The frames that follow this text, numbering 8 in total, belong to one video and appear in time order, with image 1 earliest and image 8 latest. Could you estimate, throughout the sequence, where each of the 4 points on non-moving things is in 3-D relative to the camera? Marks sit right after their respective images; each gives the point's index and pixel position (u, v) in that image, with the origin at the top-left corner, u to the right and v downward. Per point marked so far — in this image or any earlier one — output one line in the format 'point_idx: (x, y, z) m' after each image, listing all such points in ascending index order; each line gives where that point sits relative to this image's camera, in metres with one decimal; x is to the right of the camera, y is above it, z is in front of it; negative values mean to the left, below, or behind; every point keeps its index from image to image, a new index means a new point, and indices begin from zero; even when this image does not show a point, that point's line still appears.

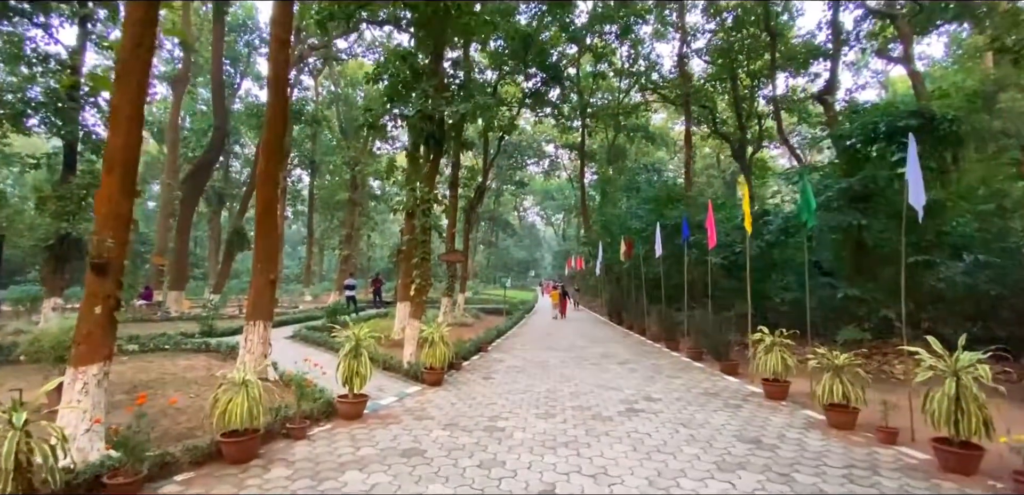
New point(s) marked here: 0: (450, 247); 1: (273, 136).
0: (-2.2, 0.0, +16.1) m
1: (-3.6, +1.6, +7.4) m
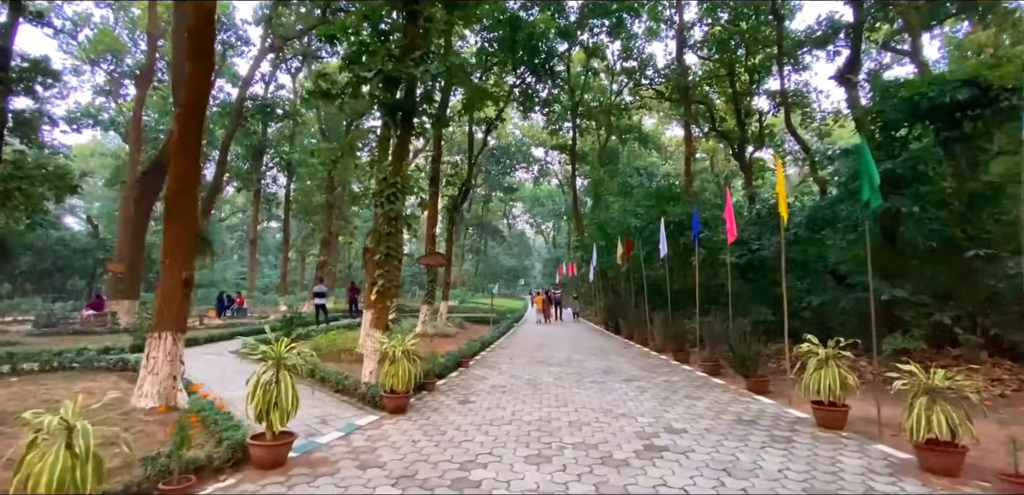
0: (-2.6, -0.1, +14.6) m
1: (-3.9, +1.7, +5.8) m
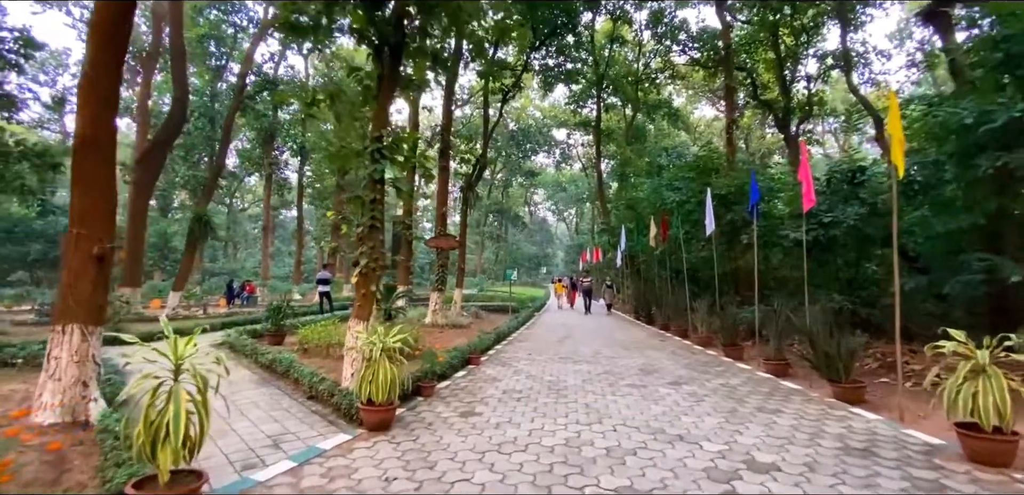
0: (-2.0, +0.4, +13.1) m
1: (-3.7, +2.0, +4.4) m
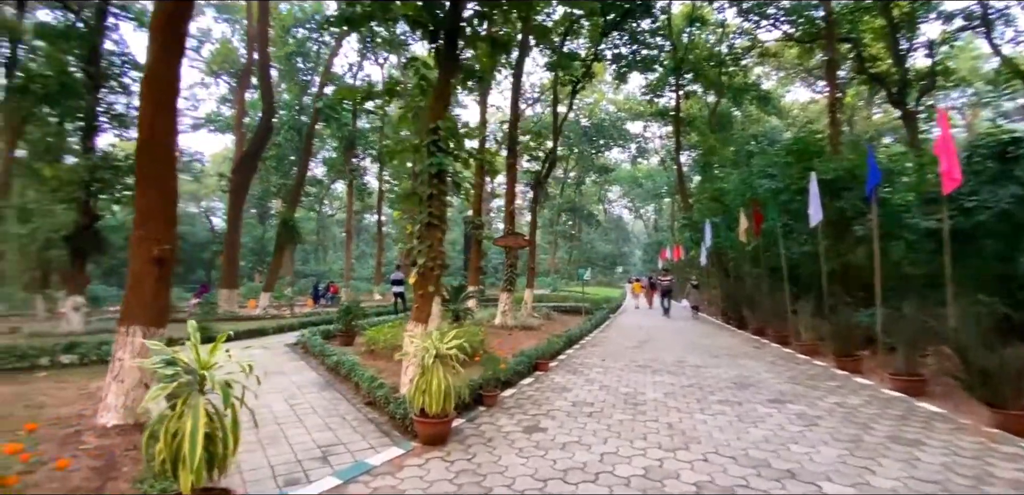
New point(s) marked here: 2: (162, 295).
0: (-0.1, +0.5, +12.7) m
1: (-3.2, +2.0, +4.4) m
2: (-3.1, -0.4, +4.3) m
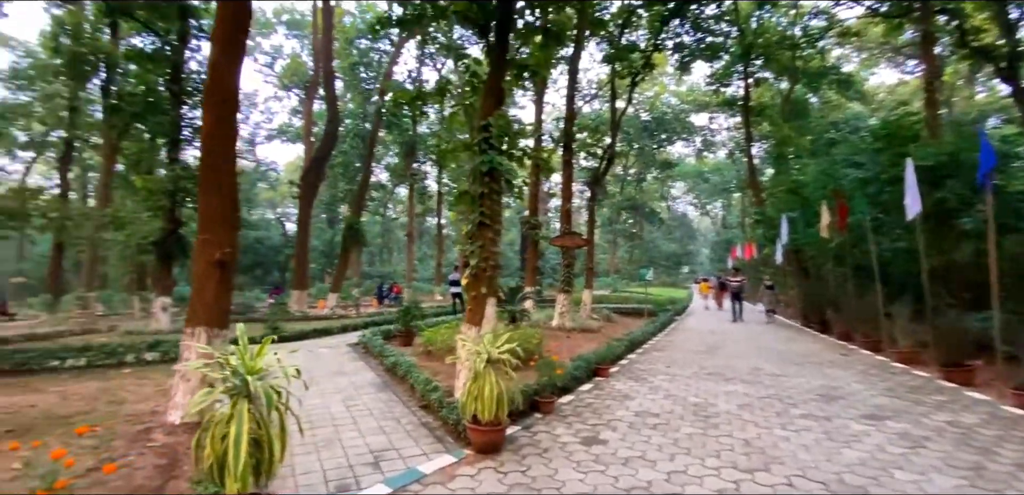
0: (+1.3, +0.5, +12.4) m
1: (-2.7, +2.0, +4.5) m
2: (-2.6, -0.5, +4.4) m
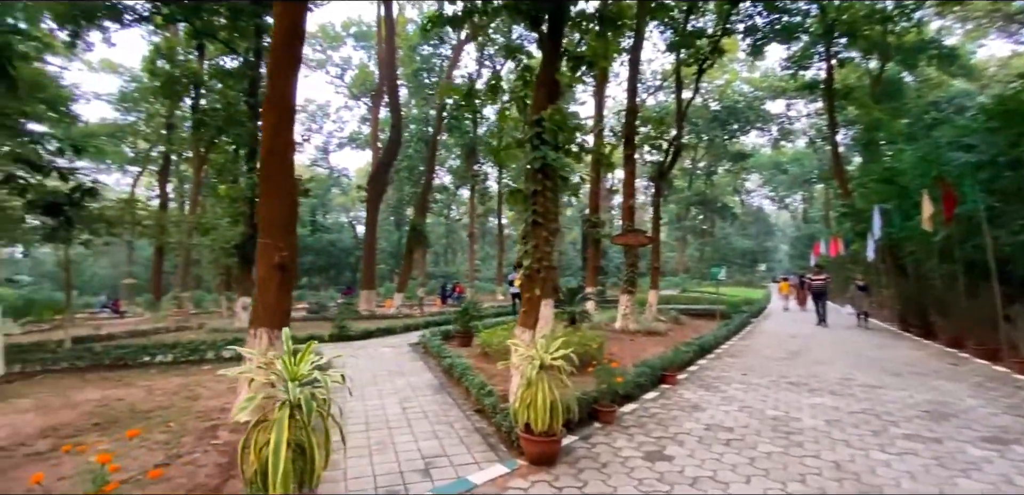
0: (+2.8, +0.5, +11.9) m
1: (-2.2, +2.0, +4.6) m
2: (-2.1, -0.5, +4.5) m
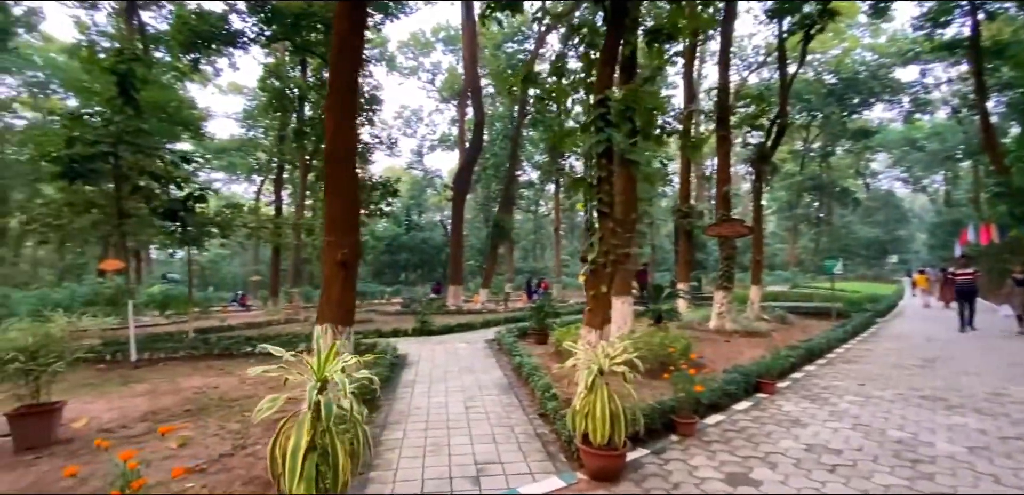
0: (+4.7, +0.7, +10.9) m
1: (-1.7, +2.0, +4.7) m
2: (-1.6, -0.5, +4.6) m
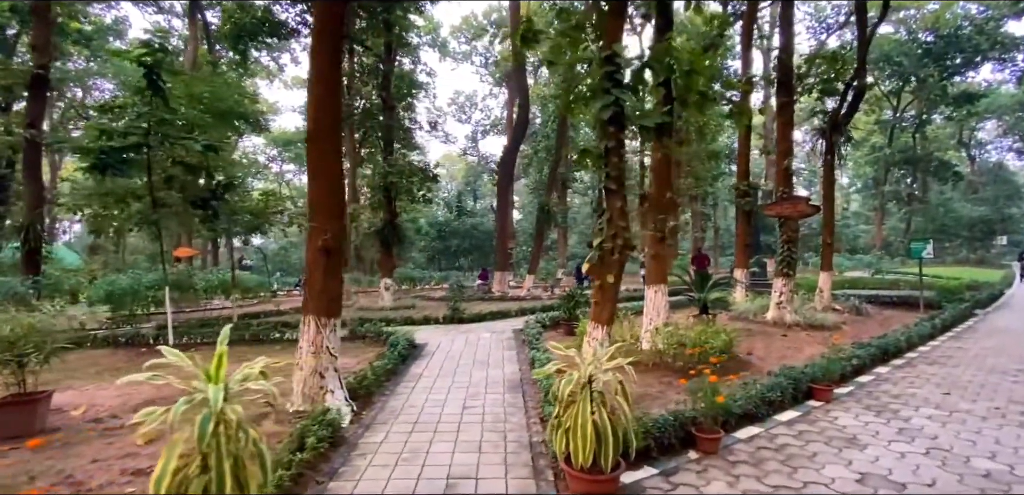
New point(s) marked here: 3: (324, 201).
0: (+5.4, +1.1, +9.7) m
1: (-1.7, +2.1, +4.3) m
2: (-1.6, -0.3, +4.3) m
3: (-1.7, +0.4, +4.3) m
